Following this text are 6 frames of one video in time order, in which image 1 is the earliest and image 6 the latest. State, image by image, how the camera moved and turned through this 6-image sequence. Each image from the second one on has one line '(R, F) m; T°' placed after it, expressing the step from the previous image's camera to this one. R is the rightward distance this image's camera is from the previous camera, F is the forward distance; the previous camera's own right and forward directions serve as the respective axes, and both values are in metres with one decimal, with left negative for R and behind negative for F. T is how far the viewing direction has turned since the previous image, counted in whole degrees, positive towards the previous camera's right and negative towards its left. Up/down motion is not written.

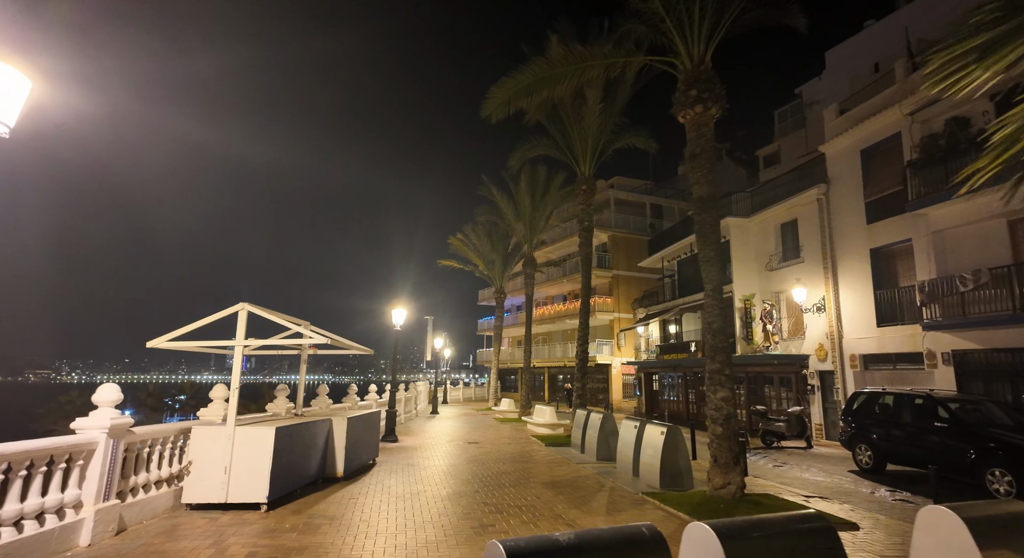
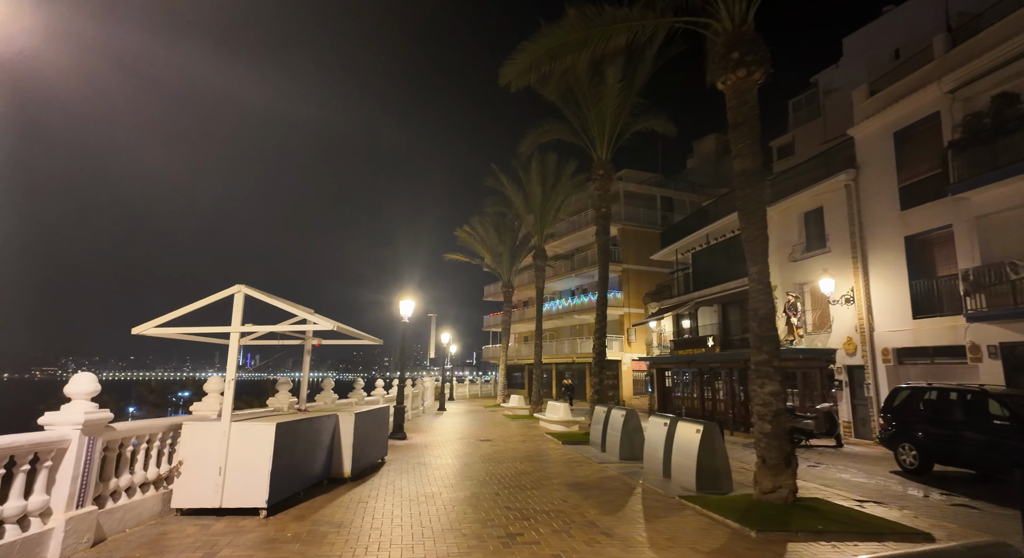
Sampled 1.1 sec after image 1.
(-0.3, +0.8) m; 0°
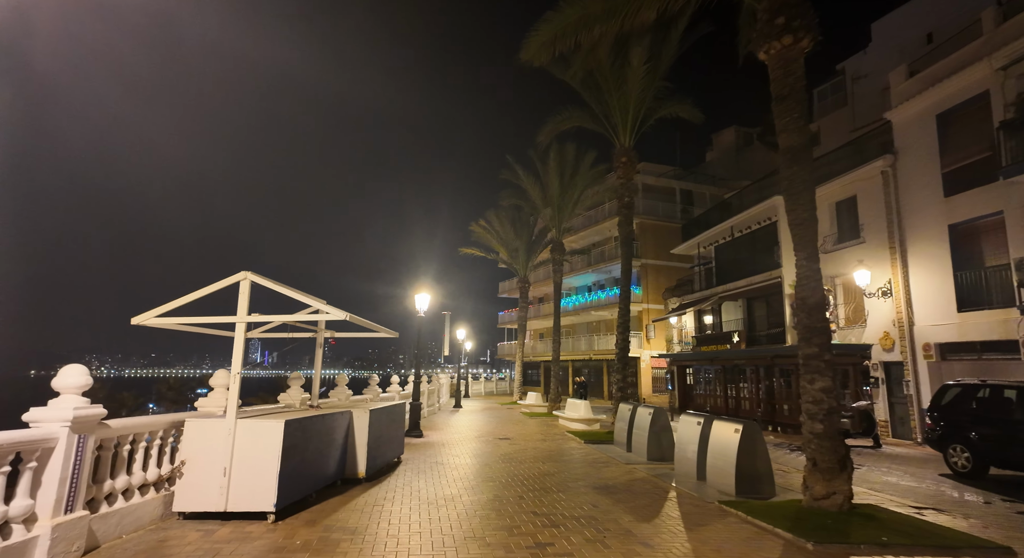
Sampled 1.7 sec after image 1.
(-0.2, +0.6) m; -2°
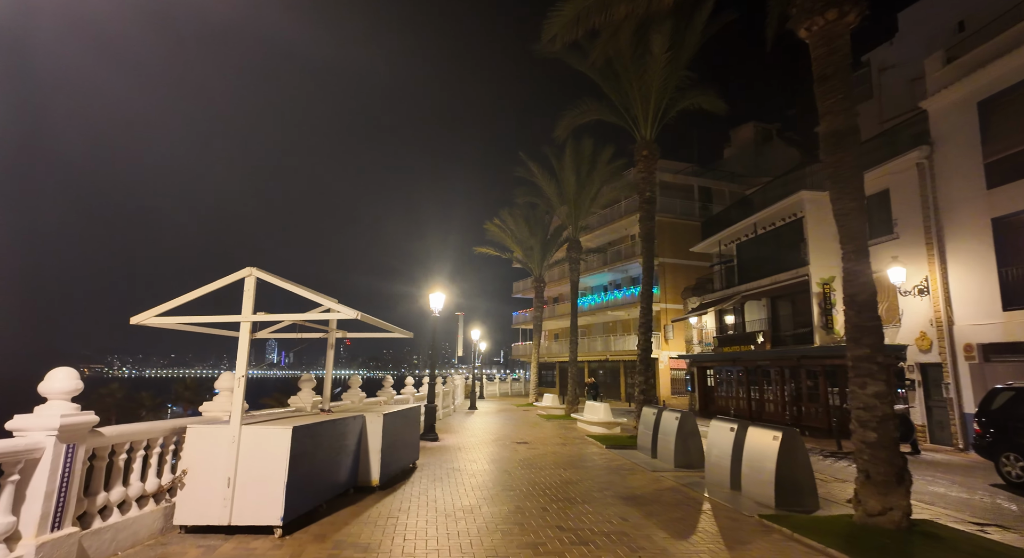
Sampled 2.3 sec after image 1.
(-0.1, +0.5) m; -2°
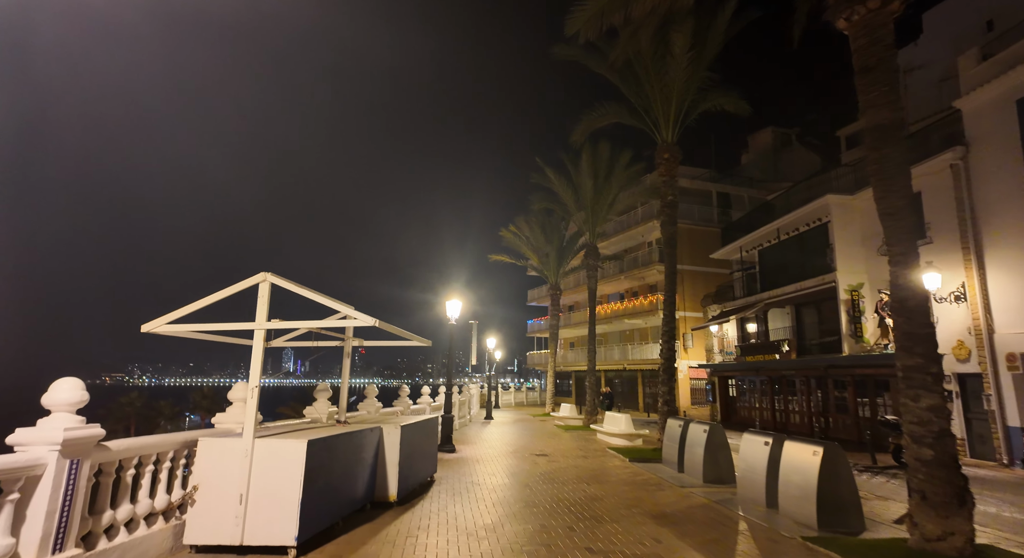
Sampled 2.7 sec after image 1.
(-0.1, +0.3) m; -2°
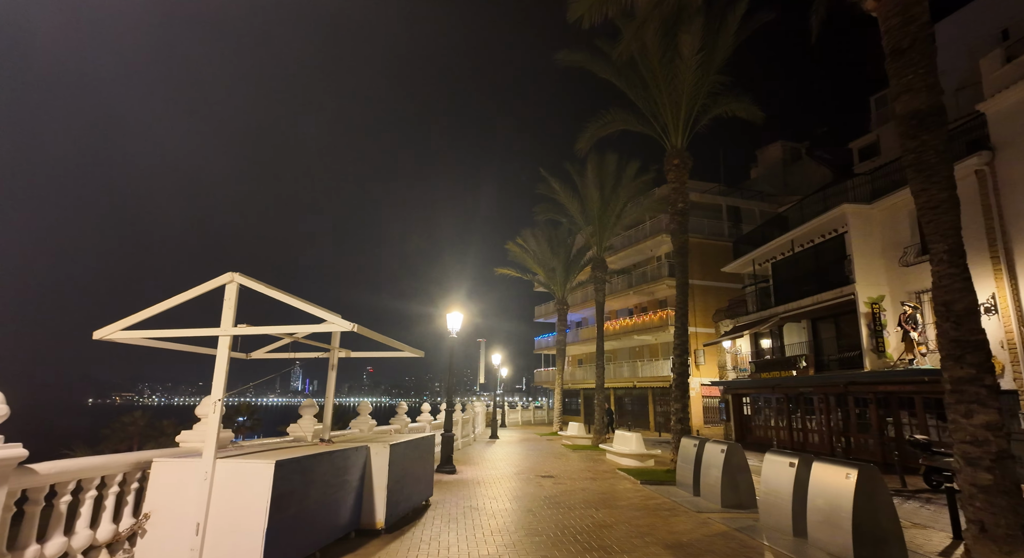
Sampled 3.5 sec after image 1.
(+0.1, +0.6) m; -1°
